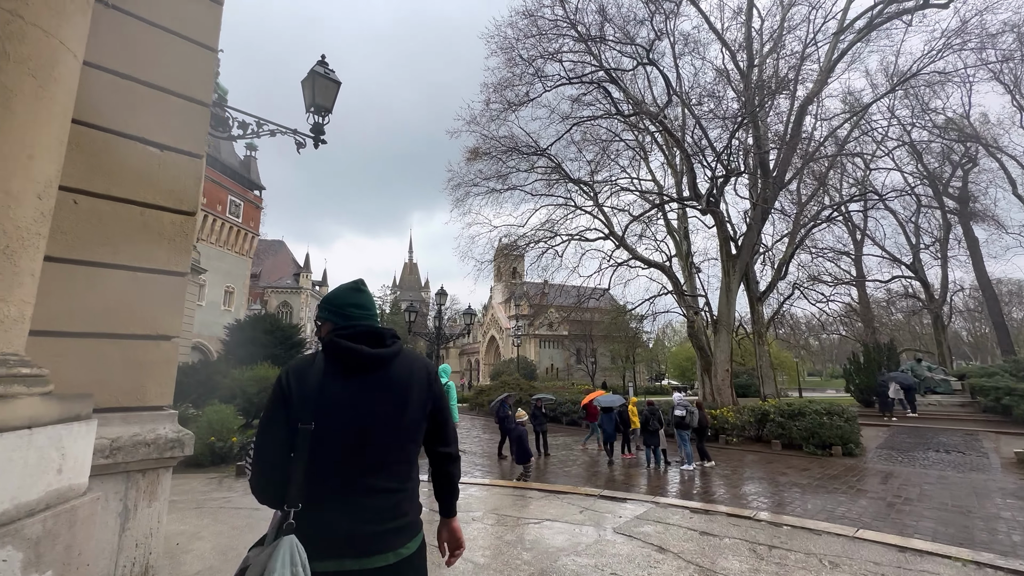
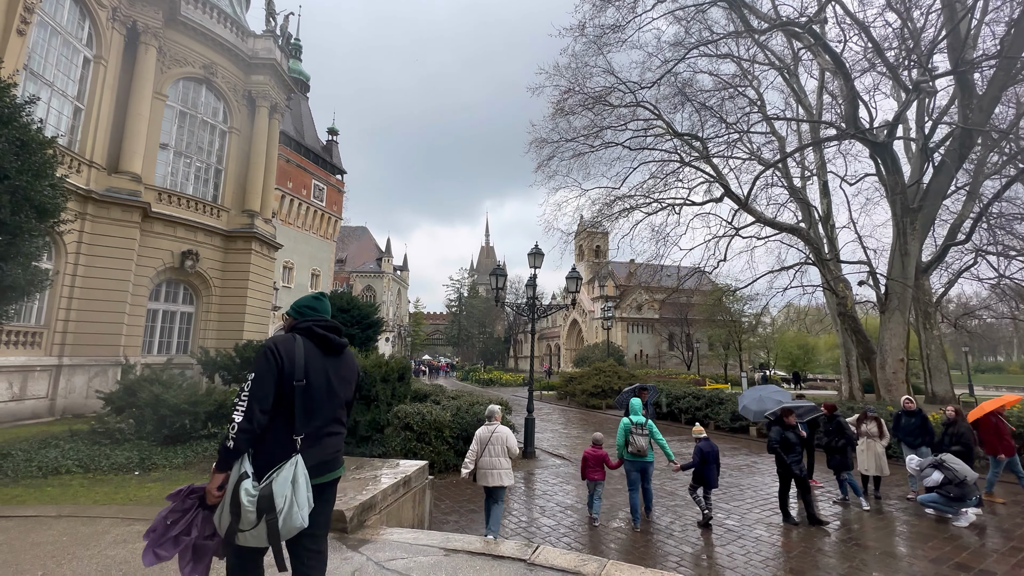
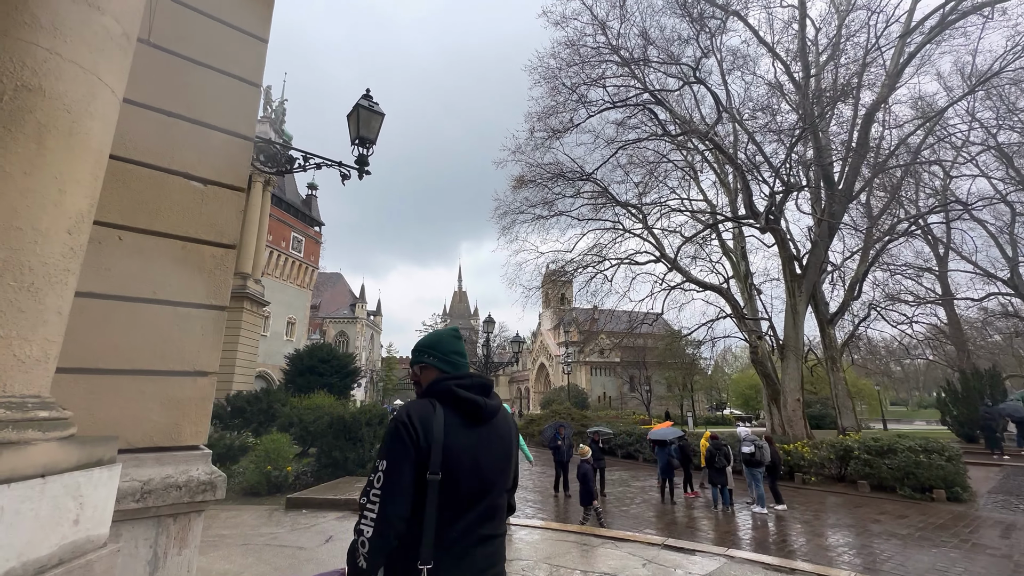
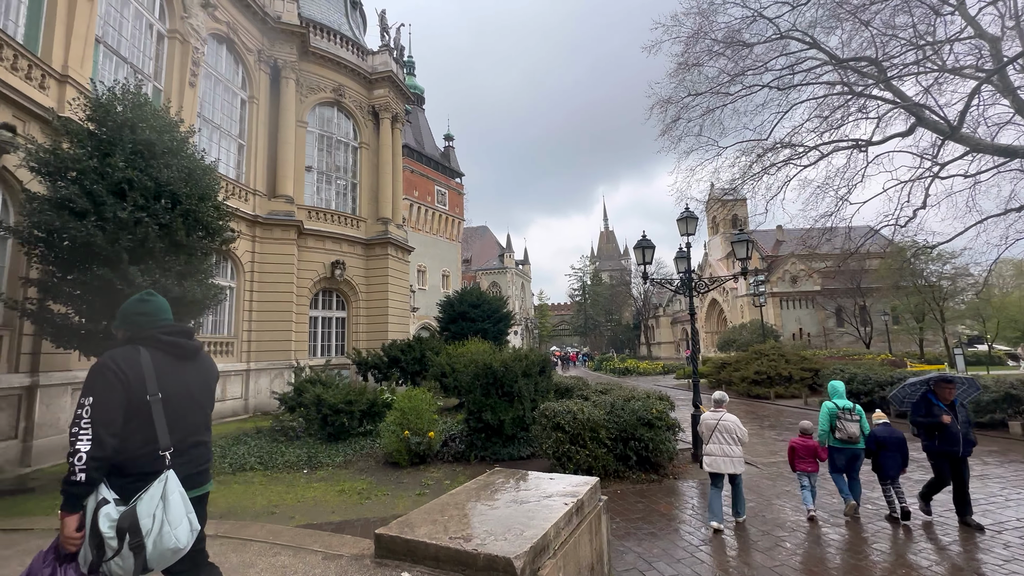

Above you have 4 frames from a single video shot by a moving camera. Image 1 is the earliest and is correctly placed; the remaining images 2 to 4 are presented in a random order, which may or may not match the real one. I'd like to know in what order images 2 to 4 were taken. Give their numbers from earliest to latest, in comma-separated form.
3, 2, 4
